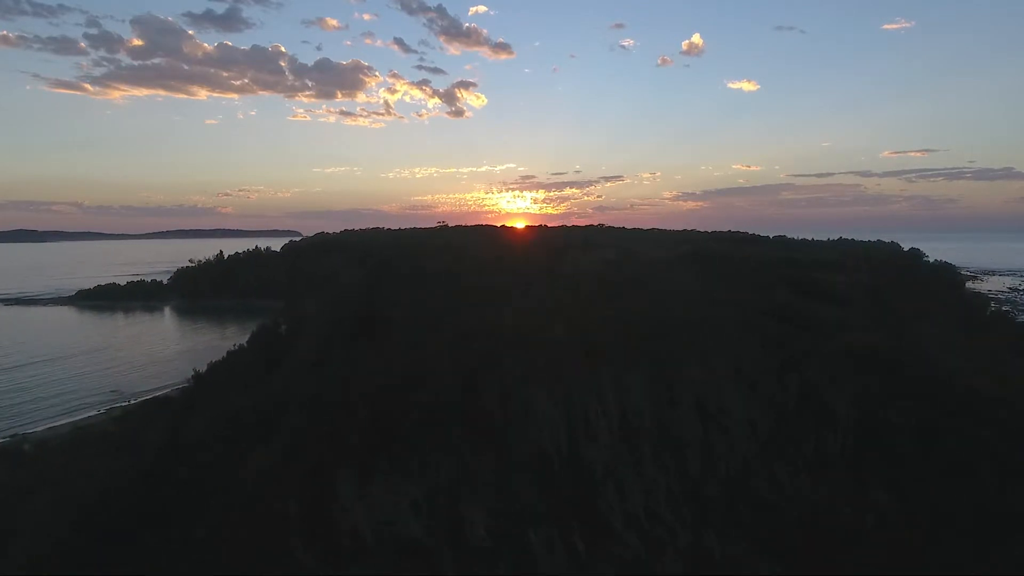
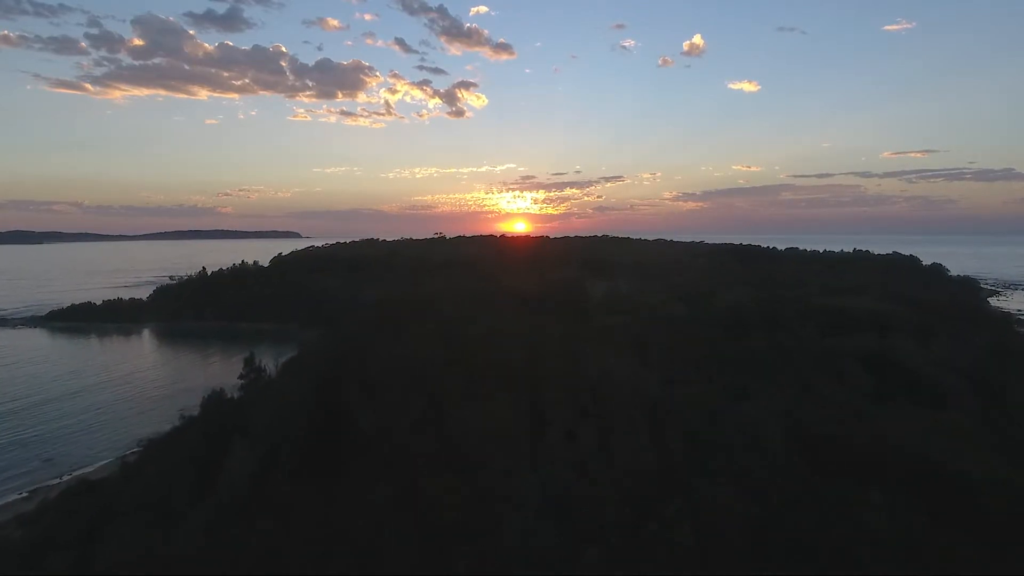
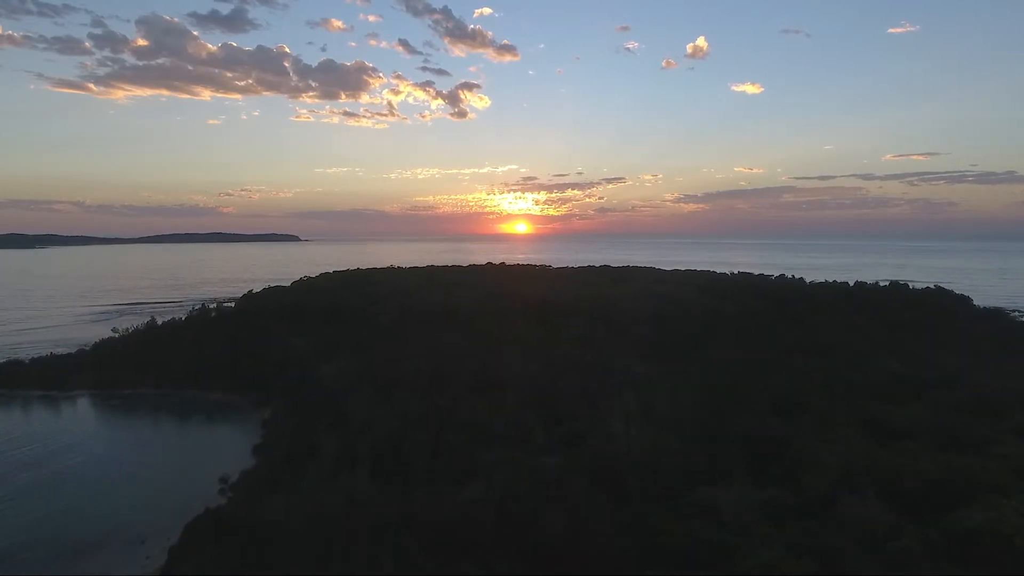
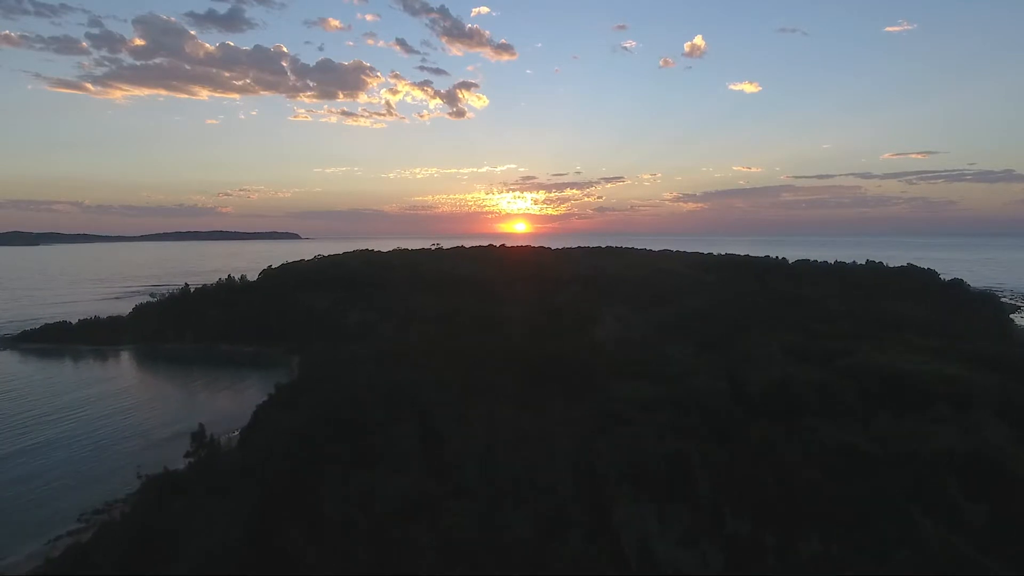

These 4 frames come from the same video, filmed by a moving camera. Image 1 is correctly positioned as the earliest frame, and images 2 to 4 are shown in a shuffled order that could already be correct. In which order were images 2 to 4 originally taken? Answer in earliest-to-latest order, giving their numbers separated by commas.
2, 4, 3
